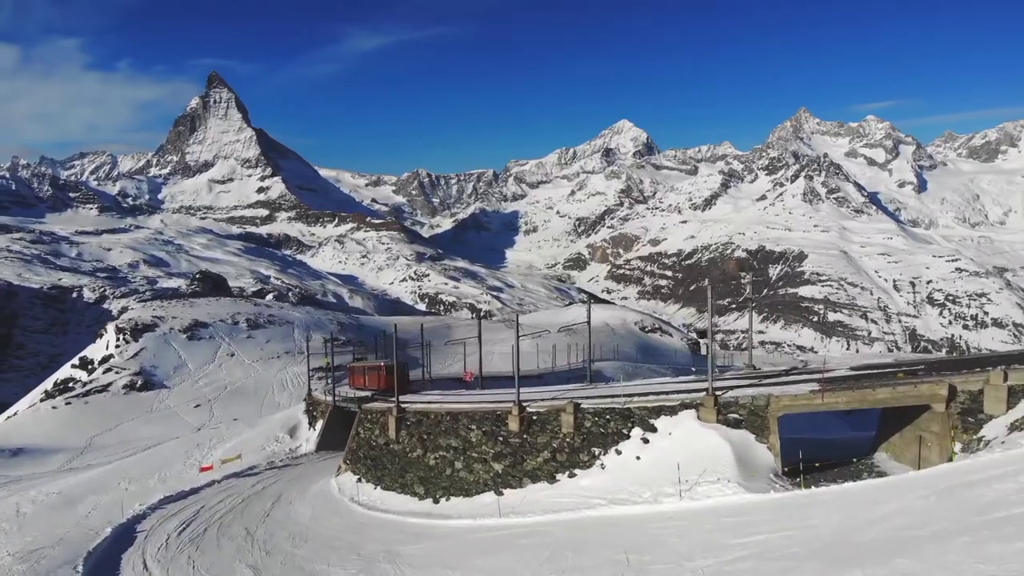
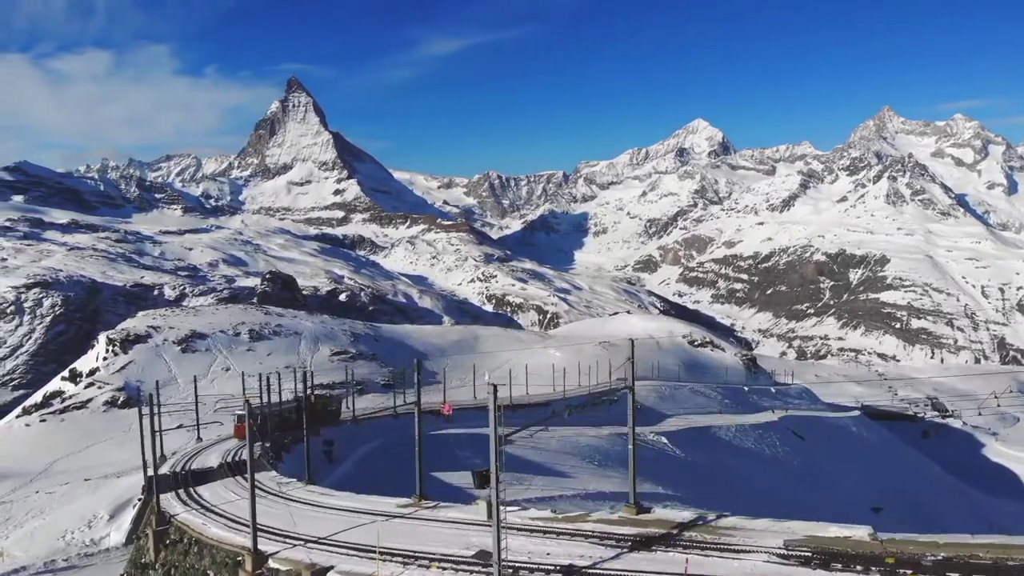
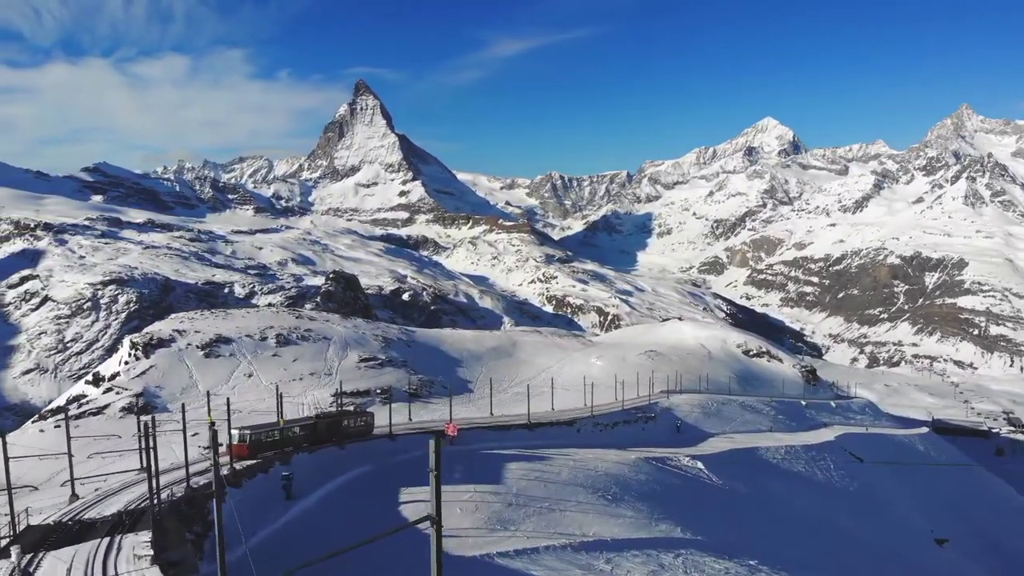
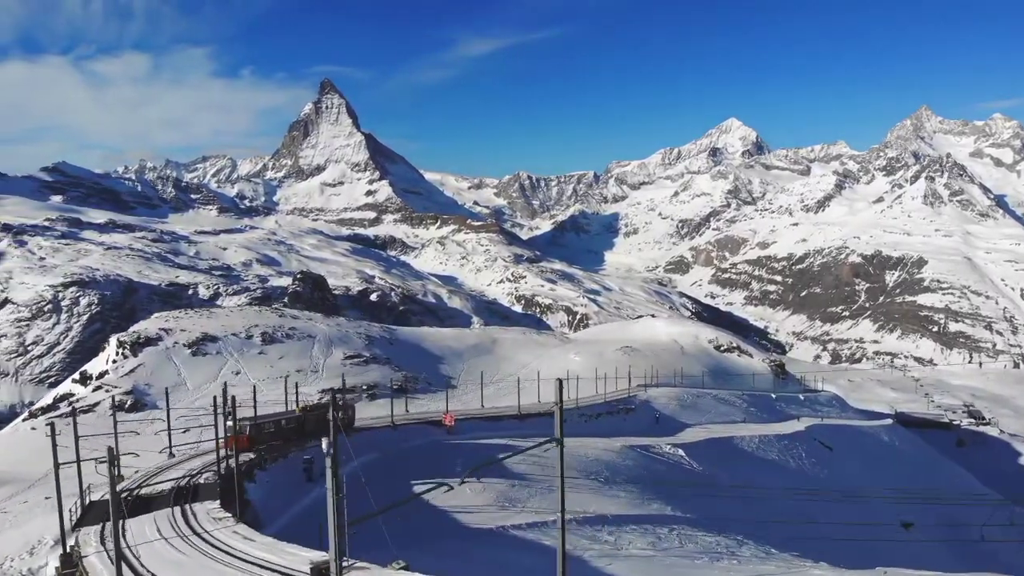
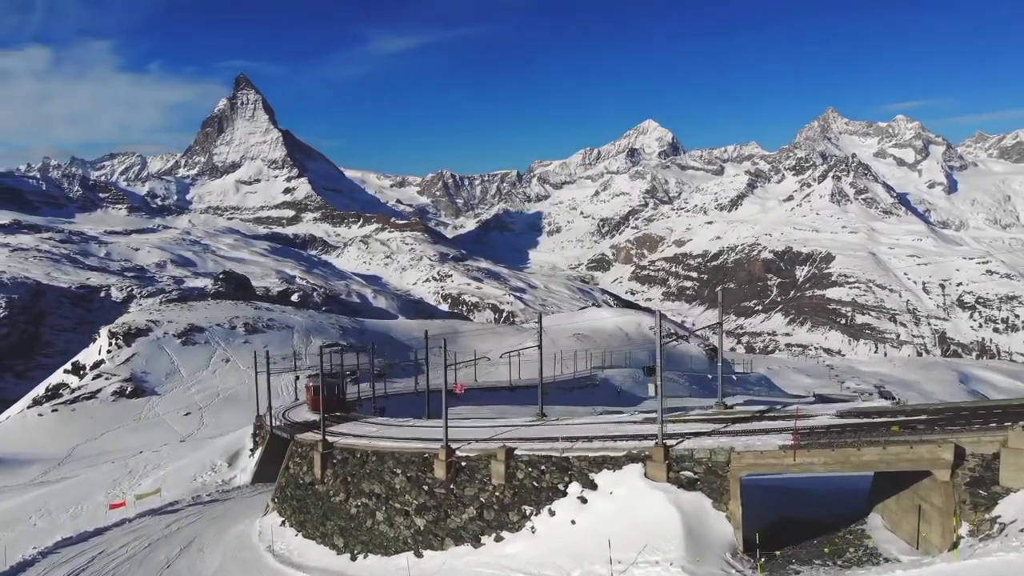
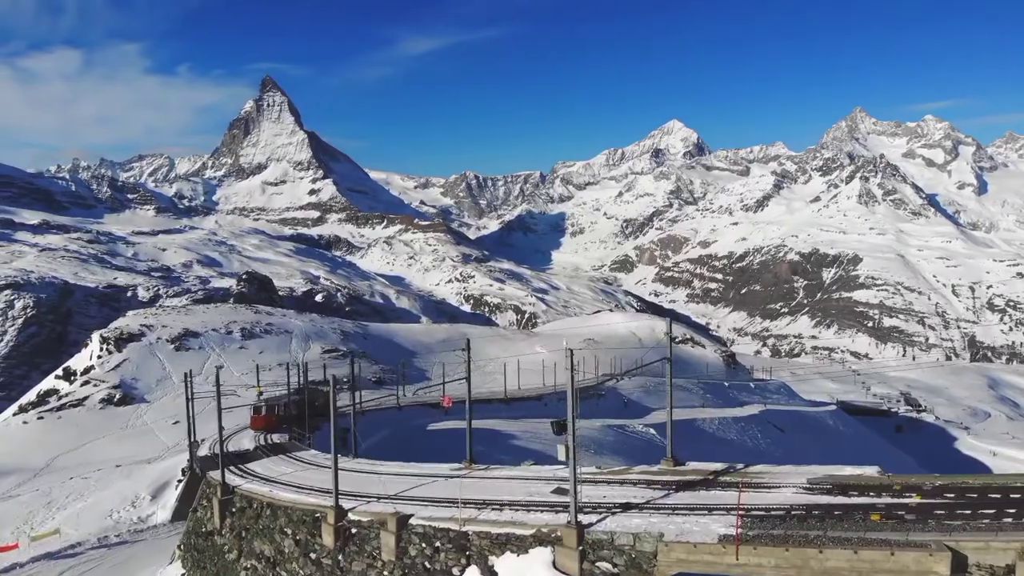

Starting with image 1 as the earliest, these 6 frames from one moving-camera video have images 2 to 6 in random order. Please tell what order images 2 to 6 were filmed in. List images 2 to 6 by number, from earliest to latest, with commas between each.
5, 6, 2, 4, 3
